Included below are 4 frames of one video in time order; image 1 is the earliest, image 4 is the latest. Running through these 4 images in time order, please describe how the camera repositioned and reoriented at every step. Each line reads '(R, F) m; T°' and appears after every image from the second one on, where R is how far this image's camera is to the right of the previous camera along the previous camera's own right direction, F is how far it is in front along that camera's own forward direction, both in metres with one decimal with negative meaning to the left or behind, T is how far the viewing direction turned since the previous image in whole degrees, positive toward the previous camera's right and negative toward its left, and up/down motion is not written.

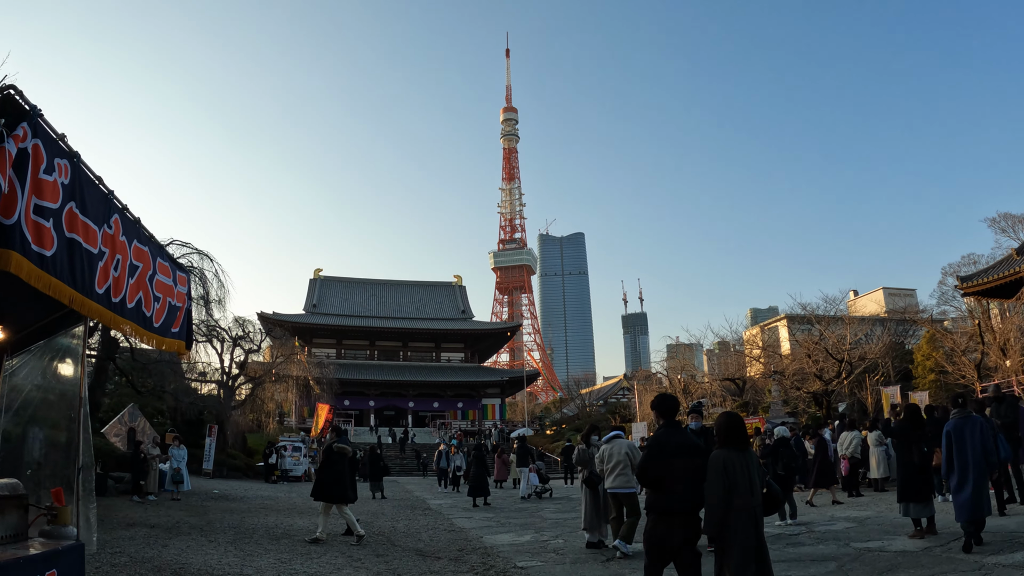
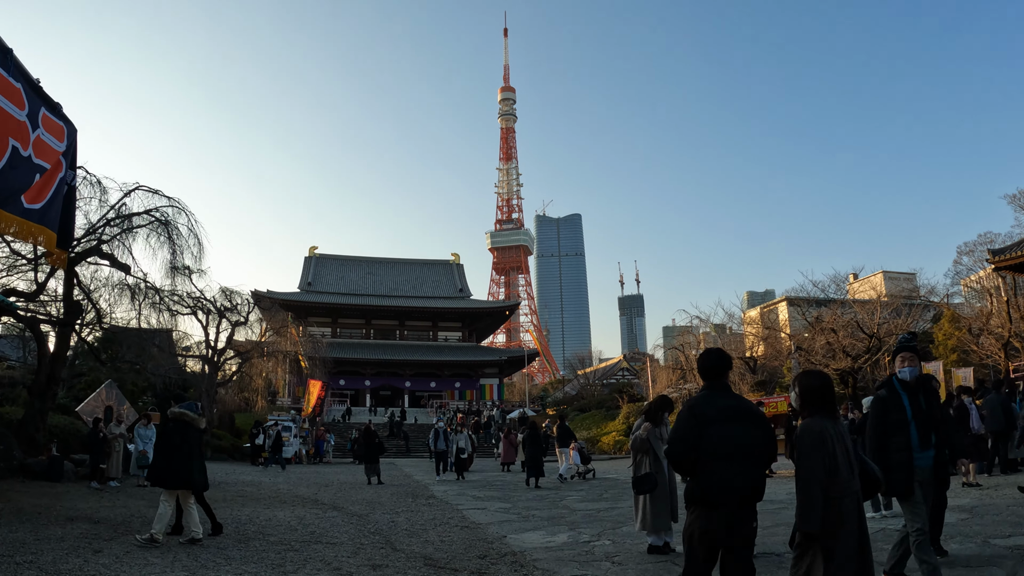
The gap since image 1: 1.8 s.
(-0.3, +1.7) m; 0°
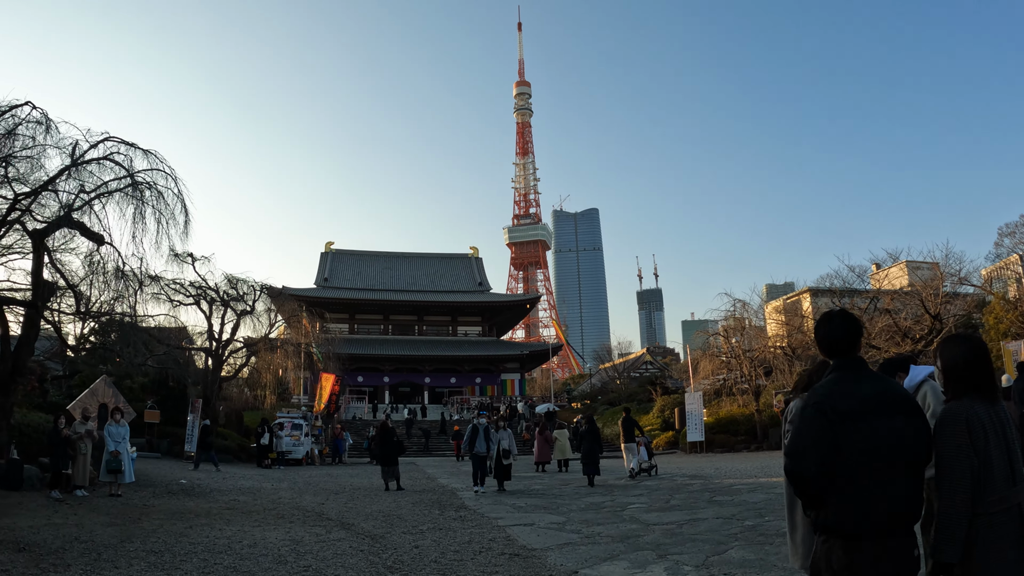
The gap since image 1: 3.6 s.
(-0.3, +2.0) m; -1°
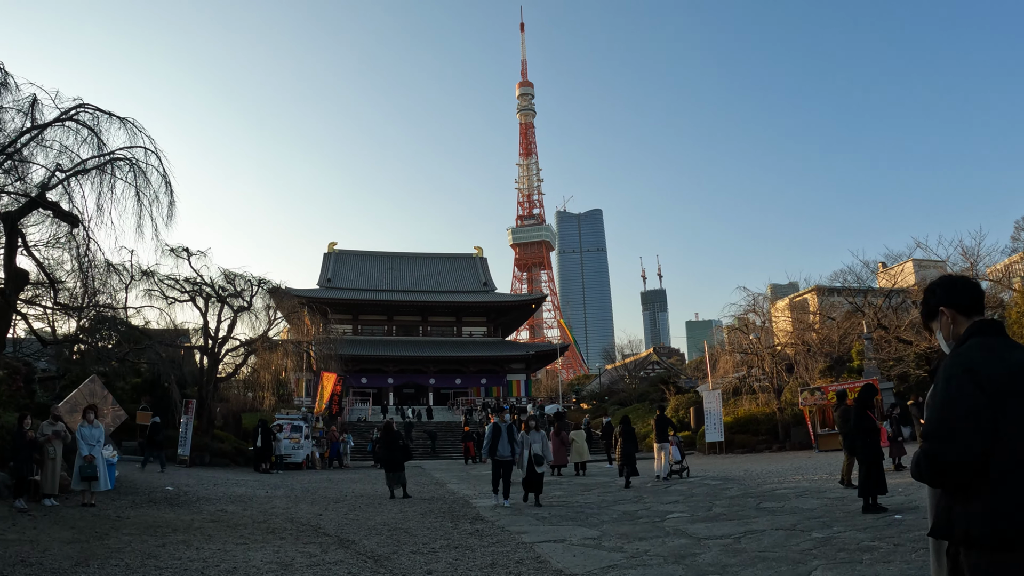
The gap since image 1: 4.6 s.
(-0.2, +1.0) m; 0°
